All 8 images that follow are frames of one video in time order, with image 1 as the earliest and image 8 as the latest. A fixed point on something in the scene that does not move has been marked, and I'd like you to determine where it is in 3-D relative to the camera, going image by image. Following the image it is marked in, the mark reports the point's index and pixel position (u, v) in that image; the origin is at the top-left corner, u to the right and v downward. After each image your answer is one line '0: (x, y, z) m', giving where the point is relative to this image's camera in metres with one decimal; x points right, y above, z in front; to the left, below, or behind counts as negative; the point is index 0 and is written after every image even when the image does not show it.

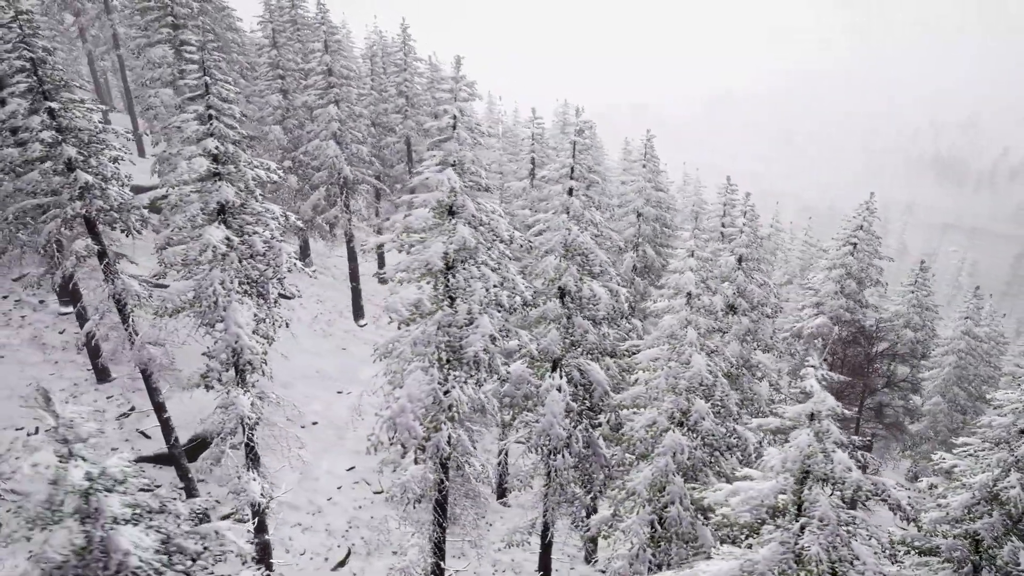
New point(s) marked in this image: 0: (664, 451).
0: (+3.4, -3.6, +10.3) m
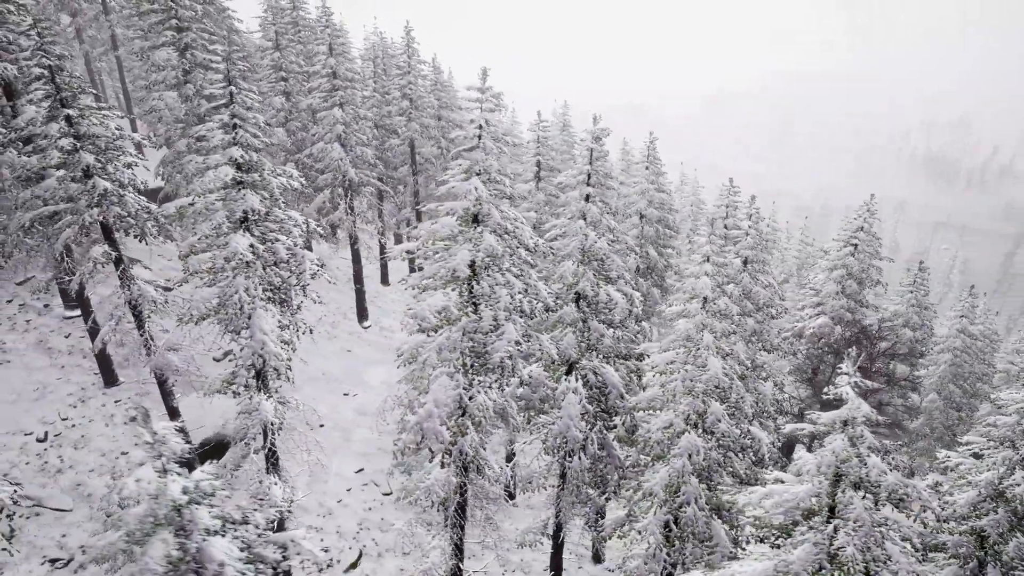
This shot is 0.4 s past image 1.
0: (+3.8, -3.7, +10.5) m
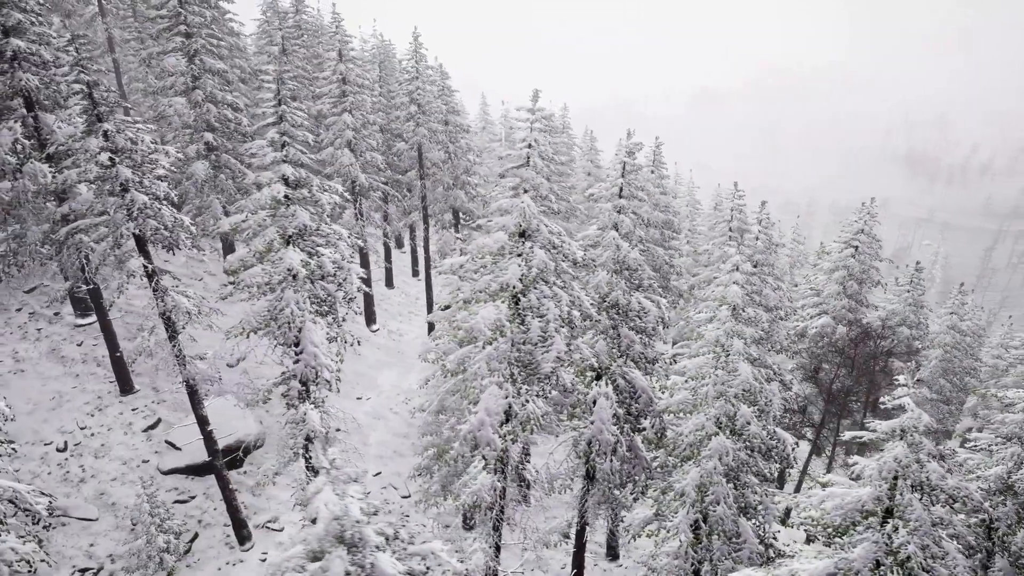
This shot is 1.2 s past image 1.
0: (+4.7, -3.9, +10.9) m
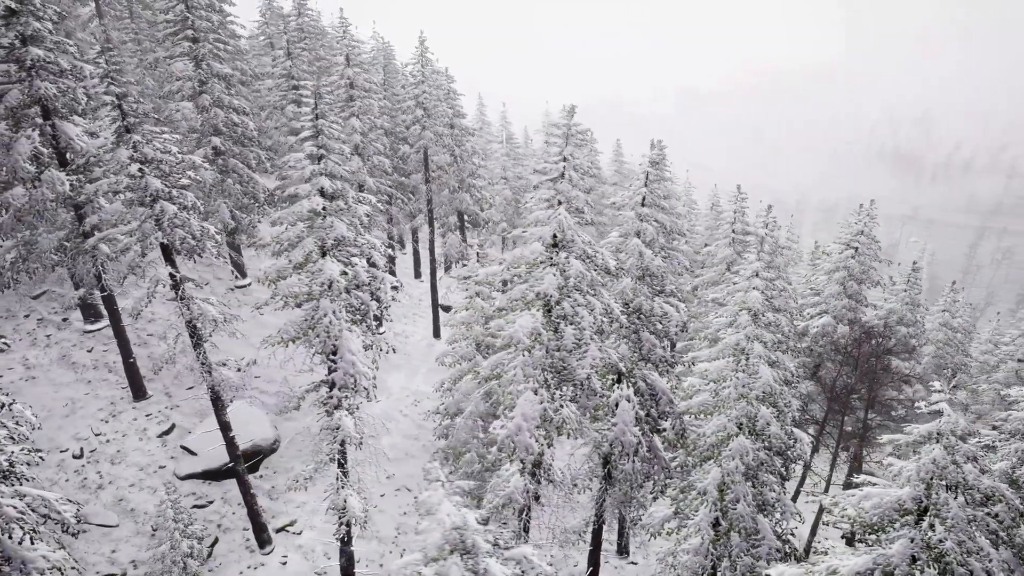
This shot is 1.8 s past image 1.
0: (+5.3, -4.0, +11.3) m
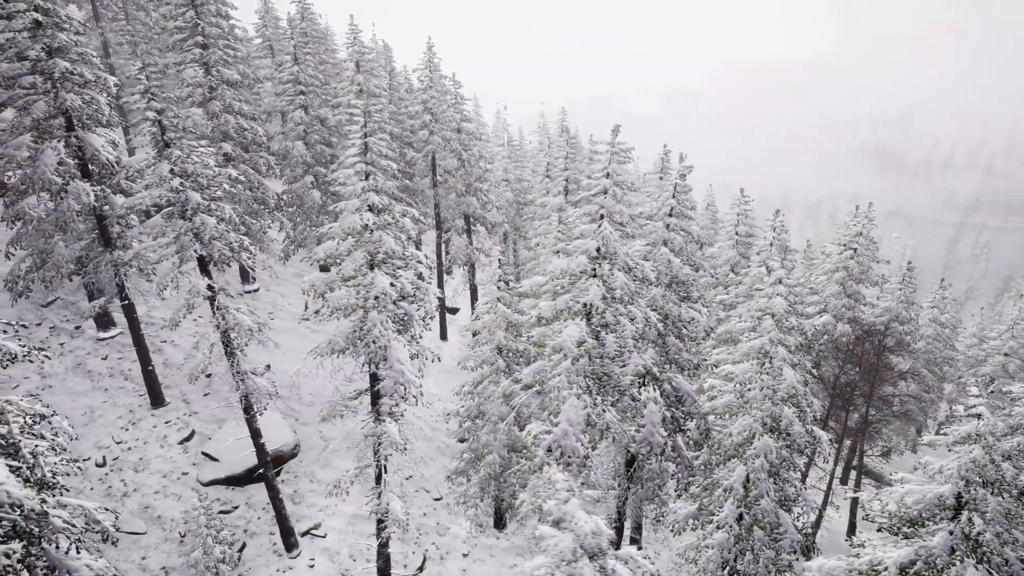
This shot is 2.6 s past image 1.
0: (+6.2, -4.2, +11.8) m
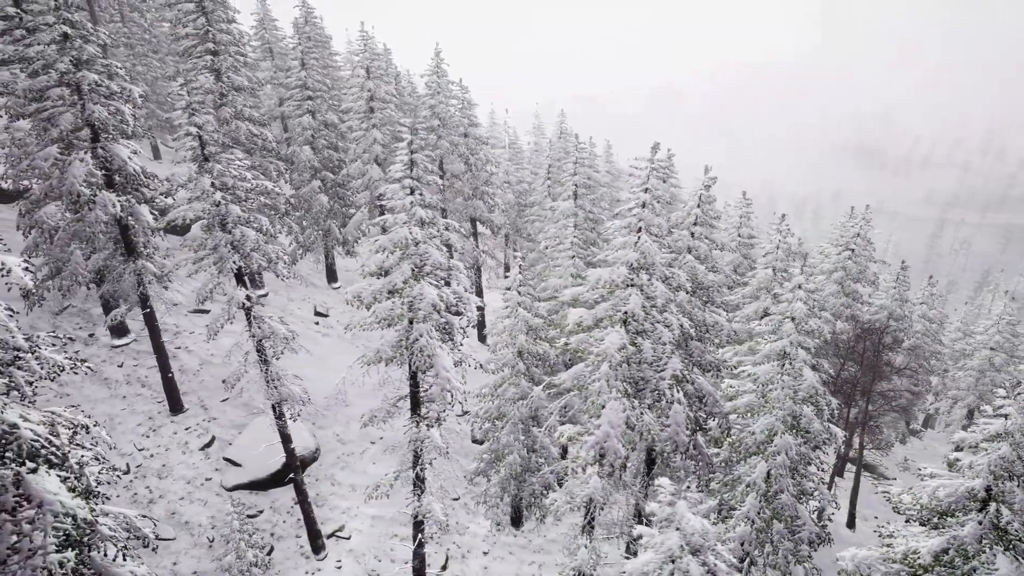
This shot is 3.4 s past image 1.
0: (+7.1, -4.3, +12.4) m
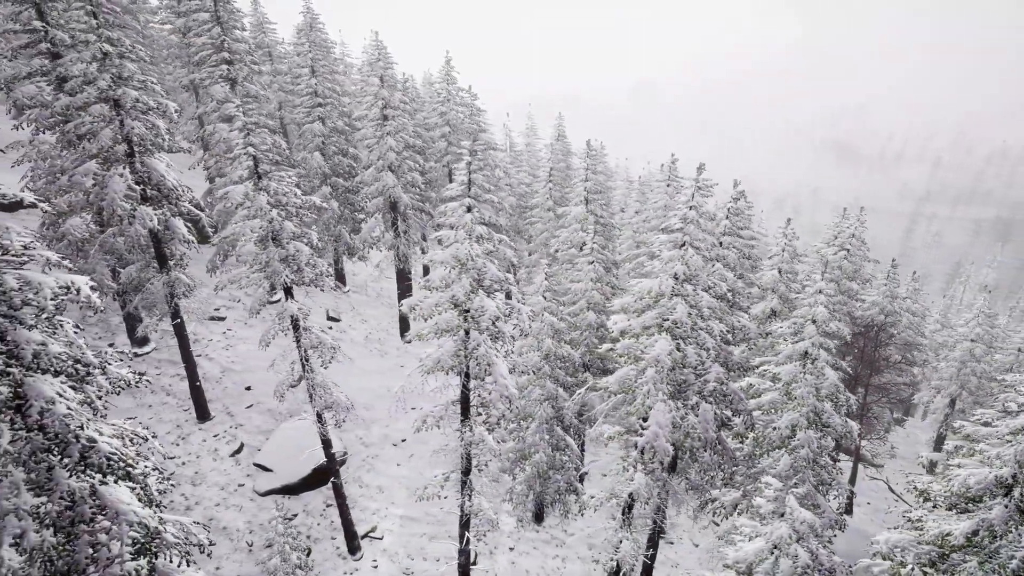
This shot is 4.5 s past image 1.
0: (+8.3, -4.5, +13.3) m
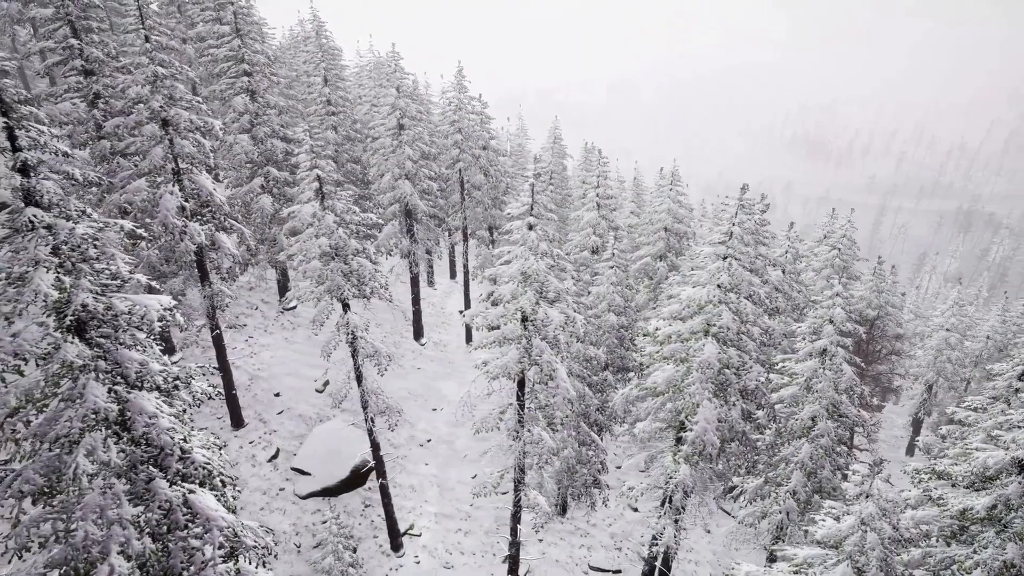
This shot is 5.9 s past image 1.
0: (+9.8, -4.6, +14.6) m
